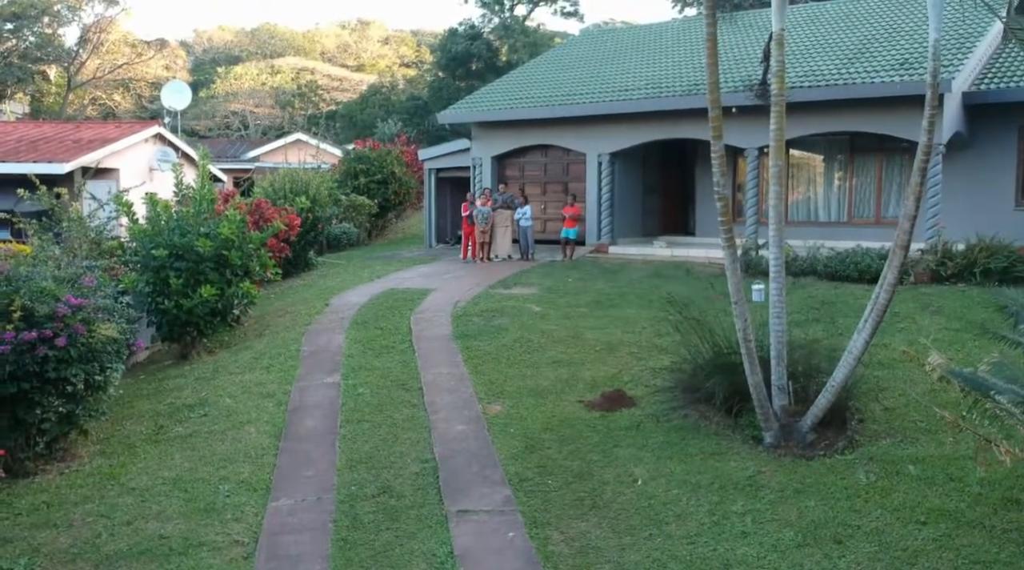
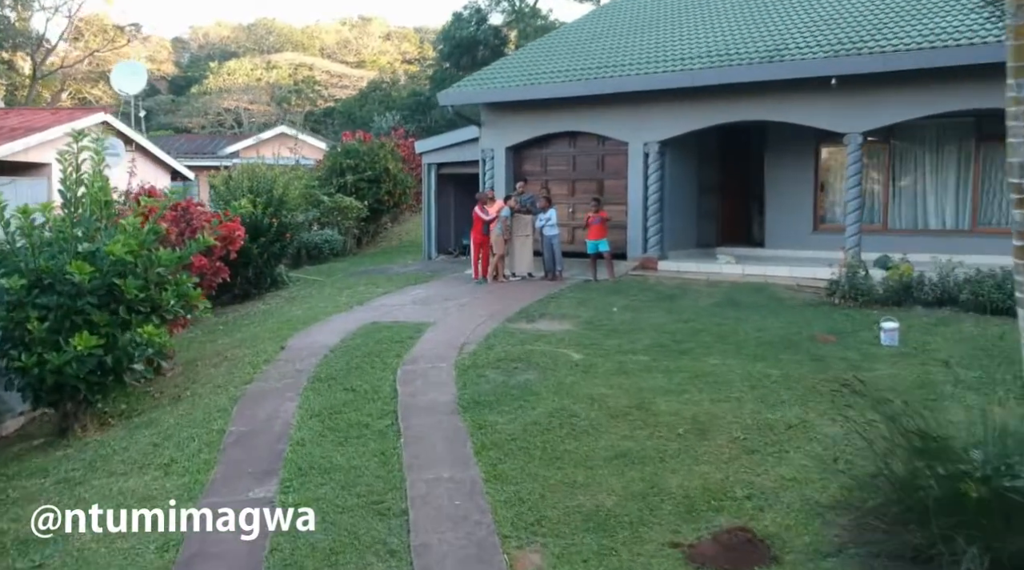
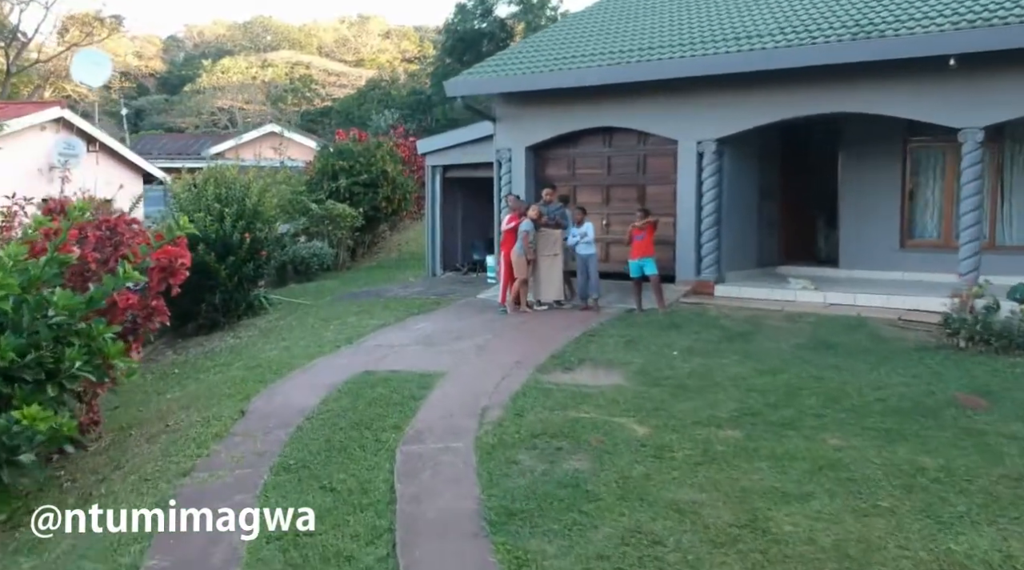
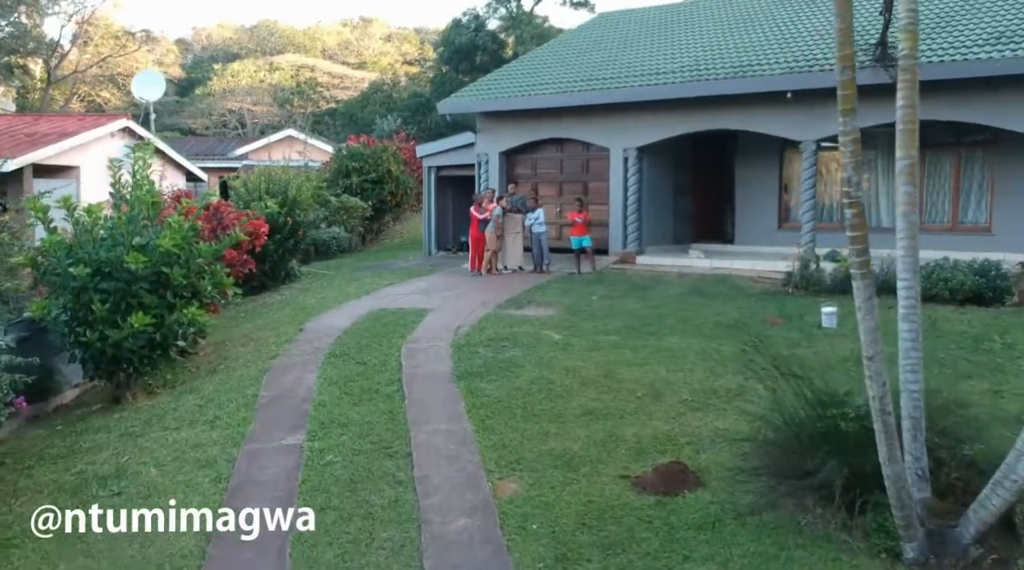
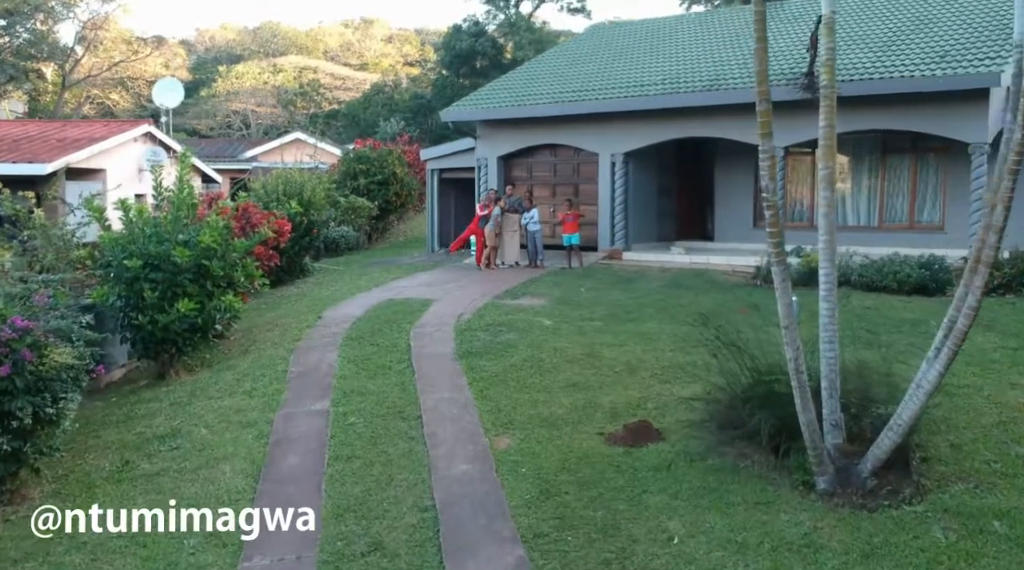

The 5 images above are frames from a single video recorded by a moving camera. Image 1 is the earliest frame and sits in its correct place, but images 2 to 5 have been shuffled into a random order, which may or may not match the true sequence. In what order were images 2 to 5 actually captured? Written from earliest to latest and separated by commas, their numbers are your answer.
5, 4, 2, 3
